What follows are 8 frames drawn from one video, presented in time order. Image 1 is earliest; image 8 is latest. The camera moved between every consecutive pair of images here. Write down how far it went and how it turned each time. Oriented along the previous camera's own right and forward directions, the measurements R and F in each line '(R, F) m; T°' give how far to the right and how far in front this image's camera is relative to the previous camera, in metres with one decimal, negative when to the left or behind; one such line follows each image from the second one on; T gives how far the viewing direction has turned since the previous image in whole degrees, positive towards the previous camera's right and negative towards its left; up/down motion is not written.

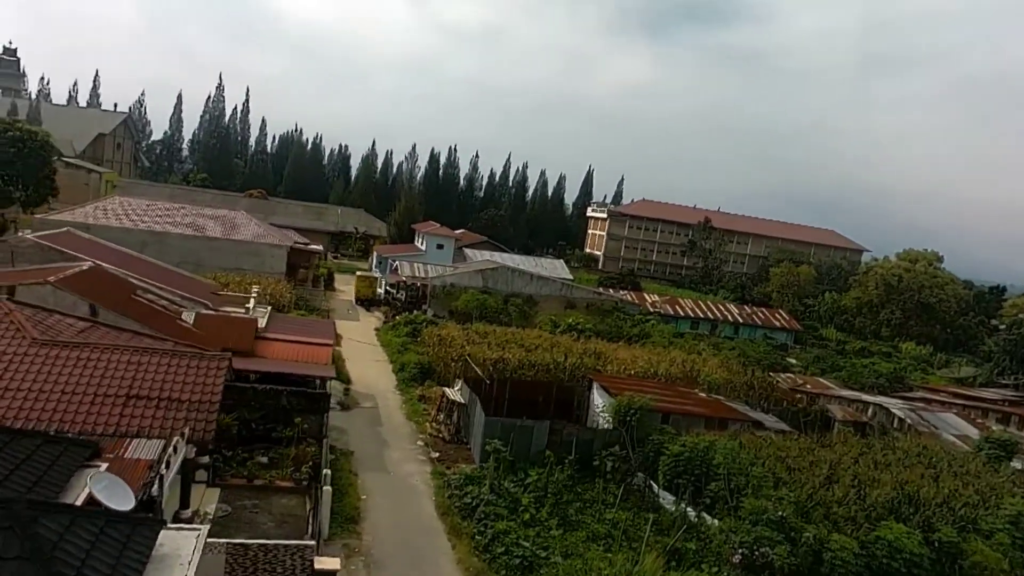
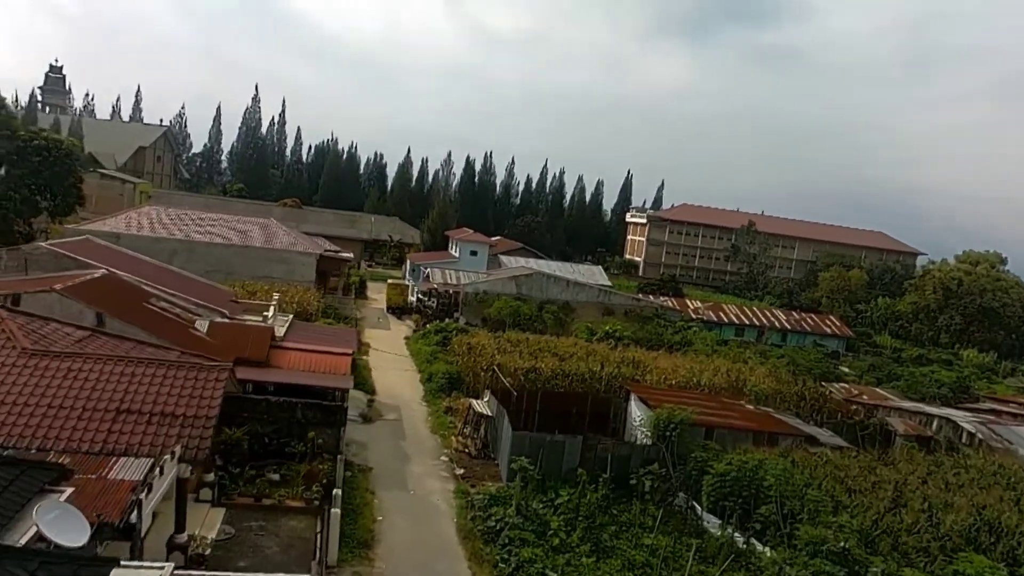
(+0.2, +1.0) m; -3°
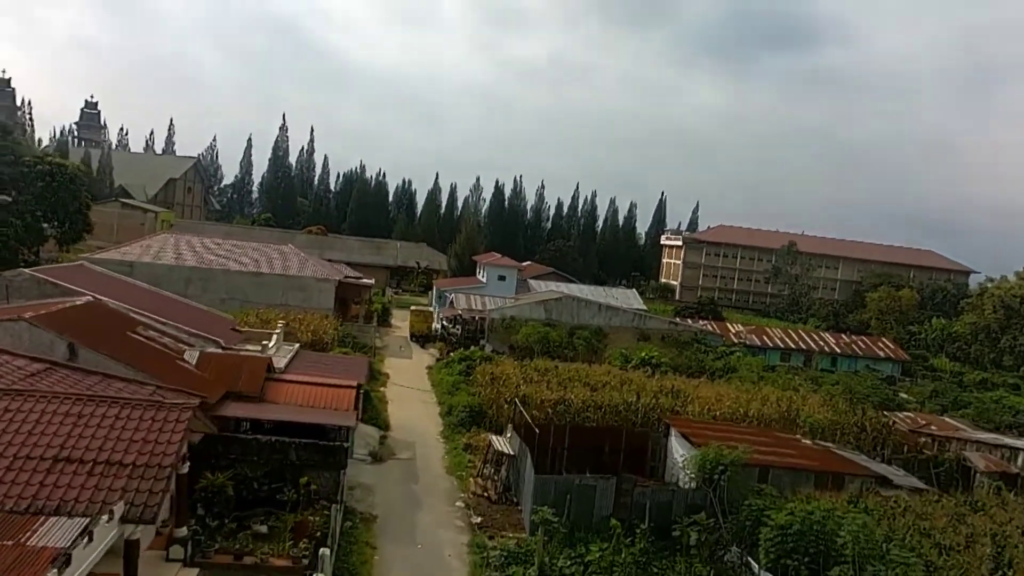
(+0.2, +1.5) m; -3°
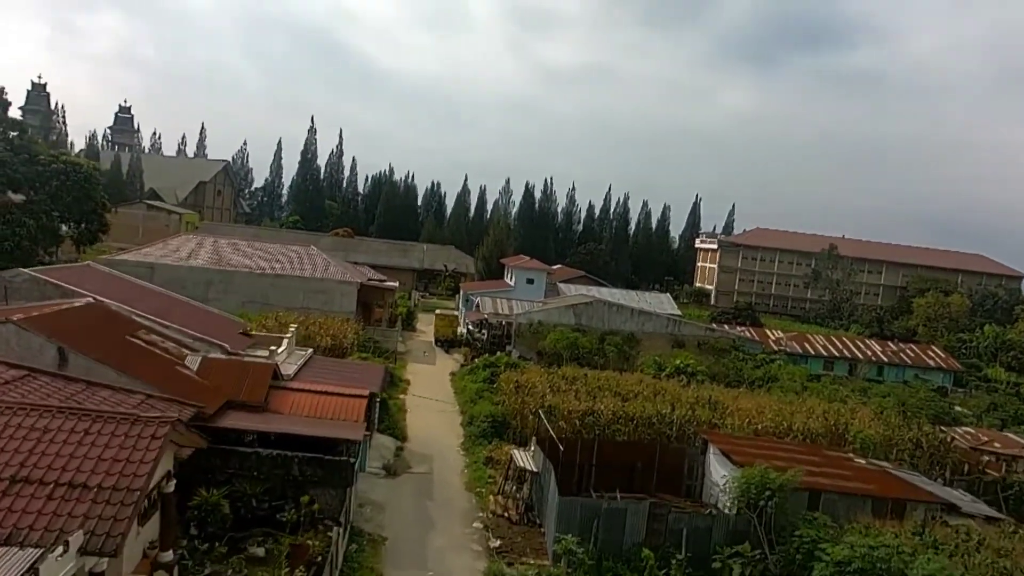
(+0.1, +1.0) m; -2°
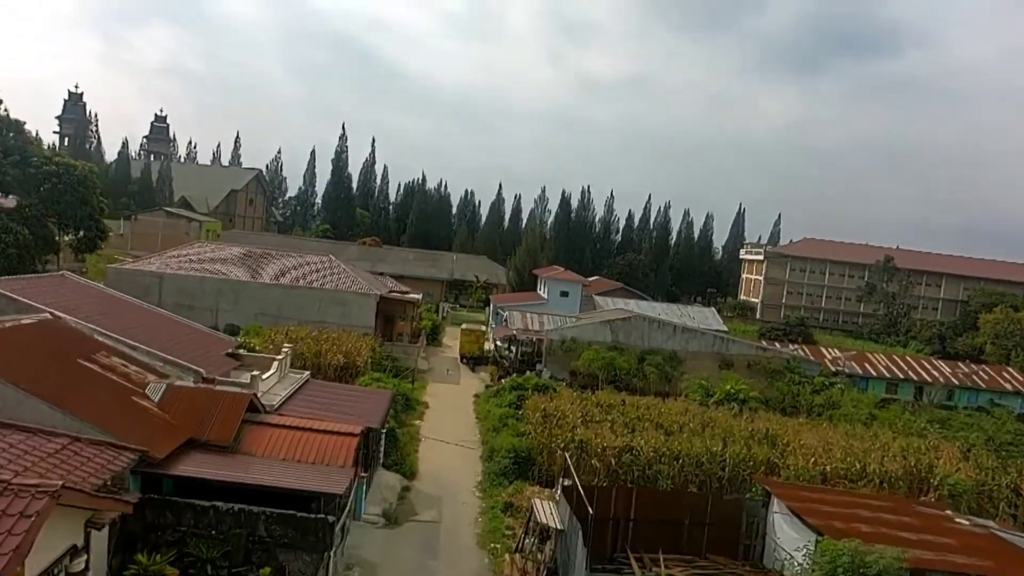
(+0.2, +2.0) m; -3°
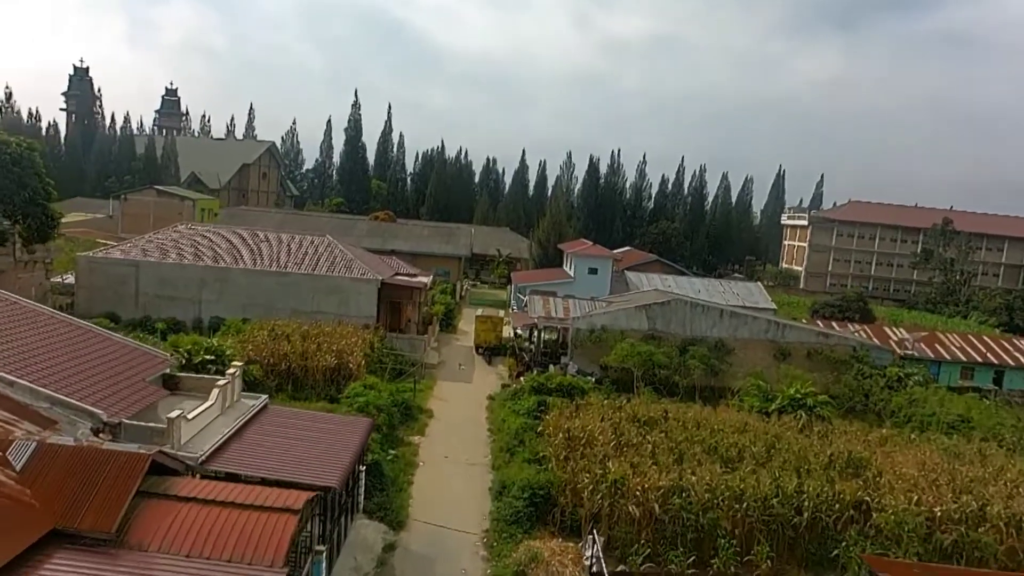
(+0.3, +3.0) m; -2°
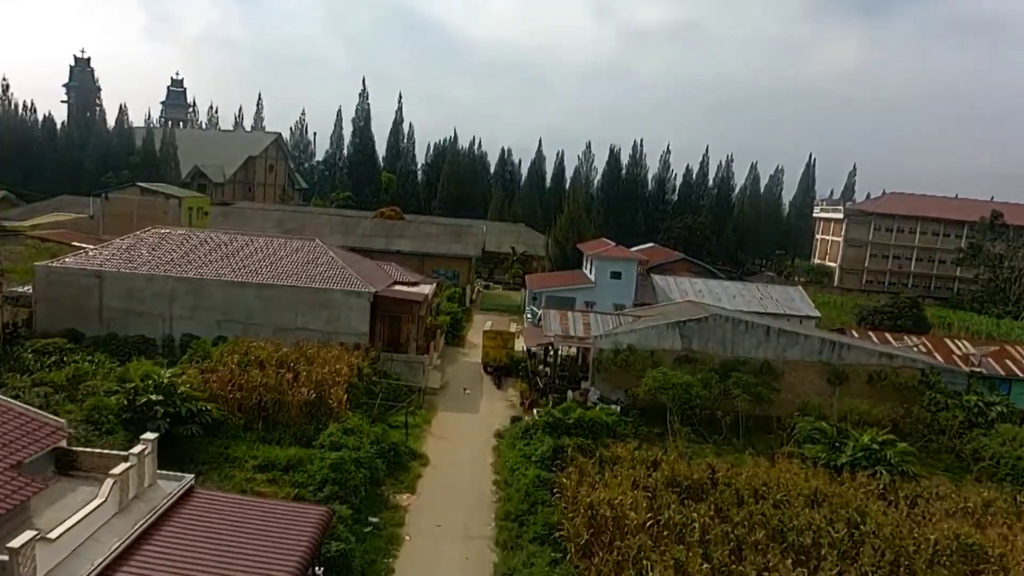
(+0.1, +2.6) m; -1°
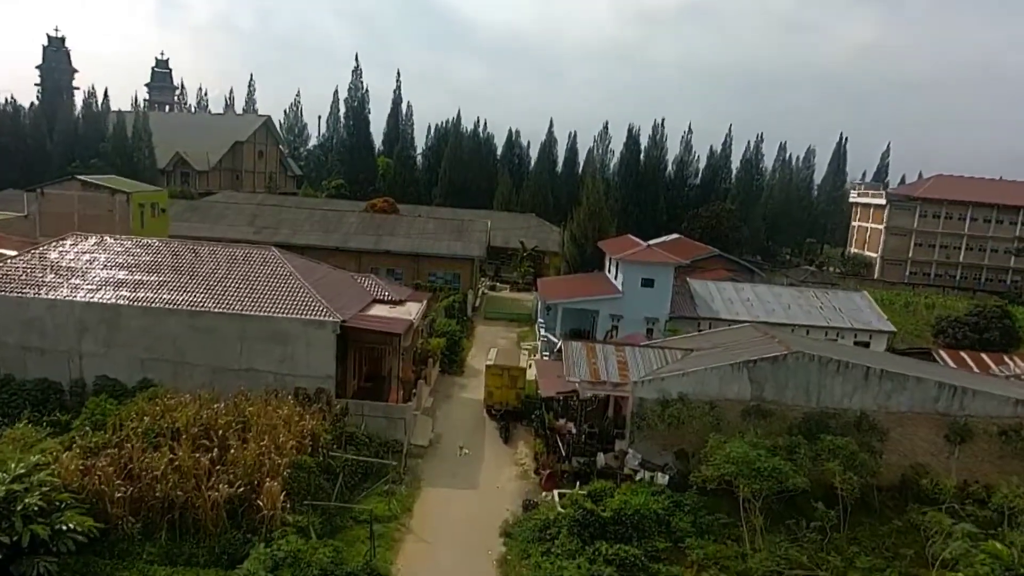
(0.0, +4.3) m; -1°
